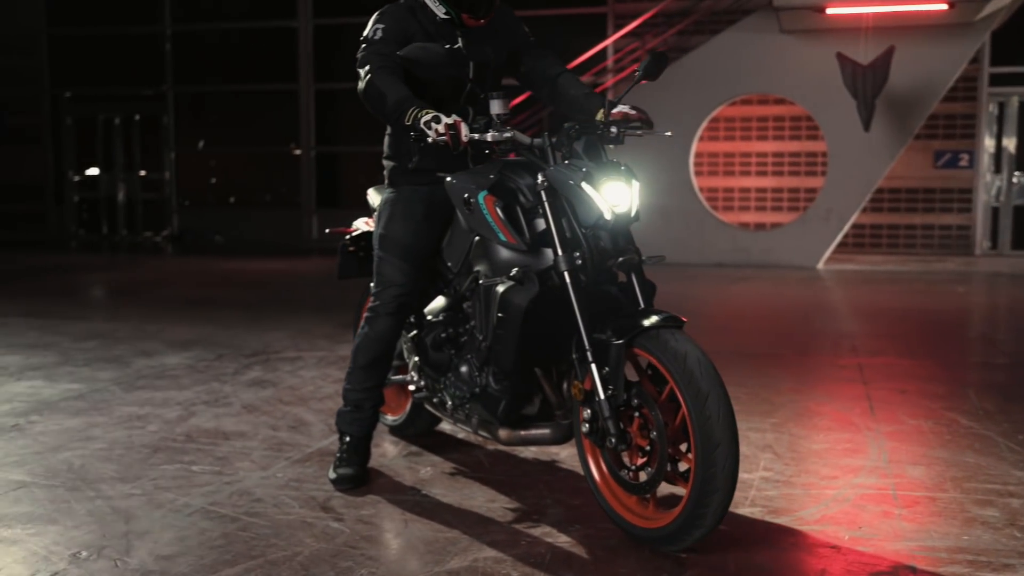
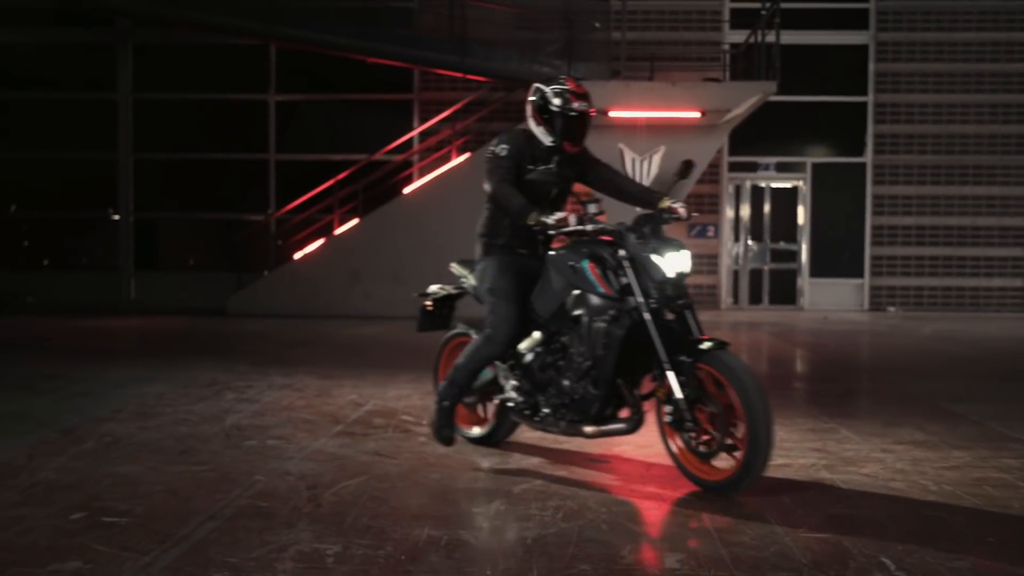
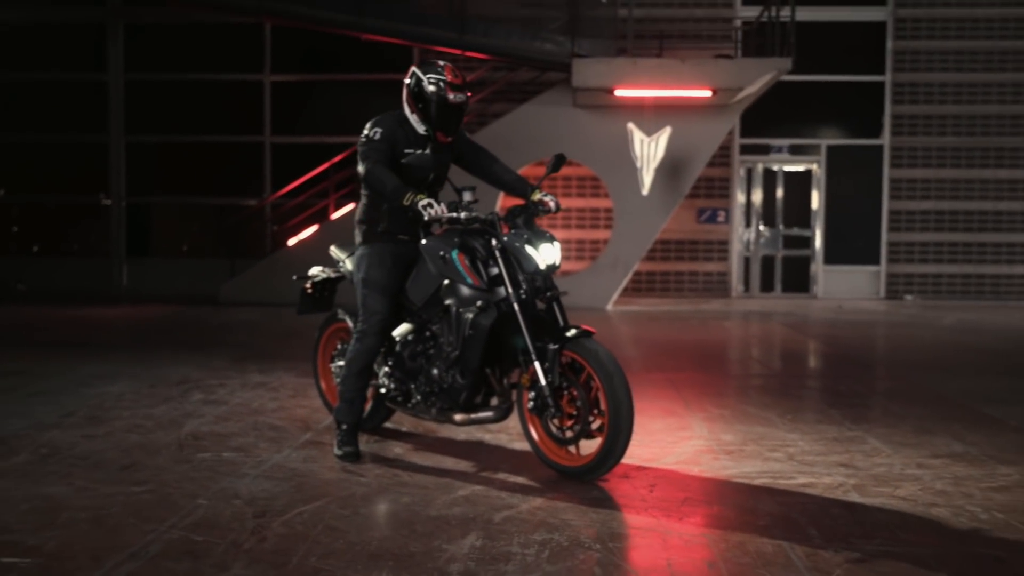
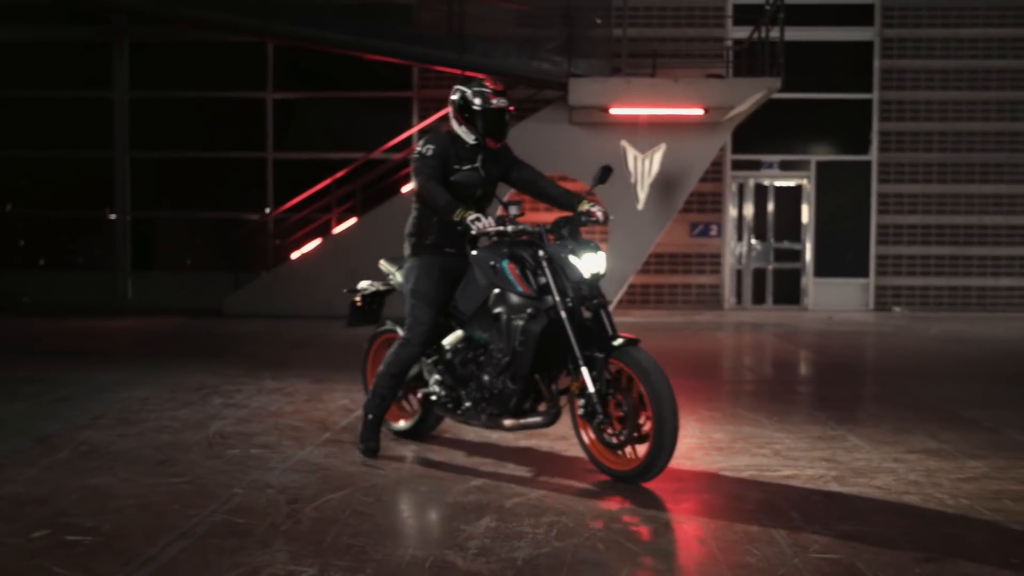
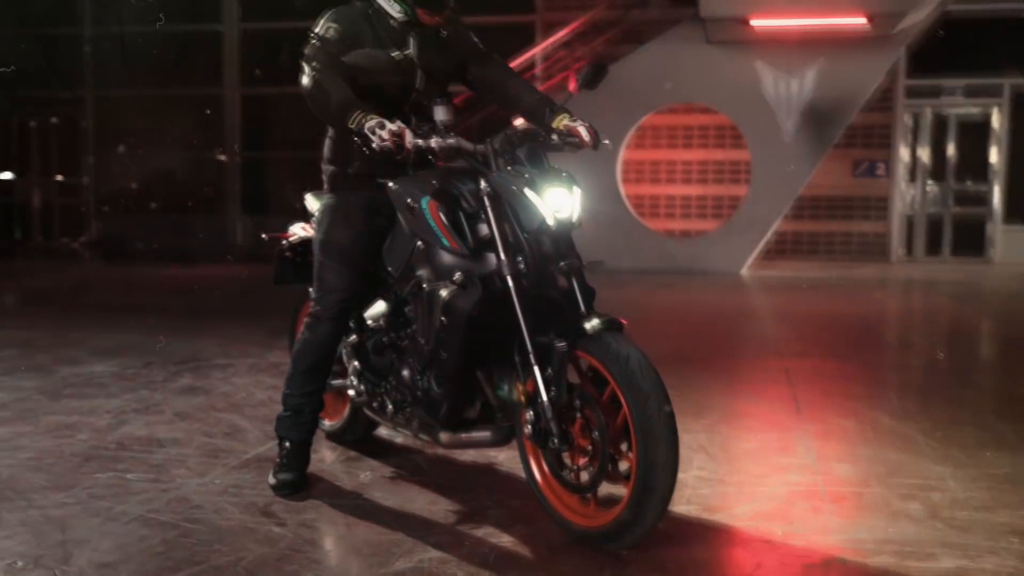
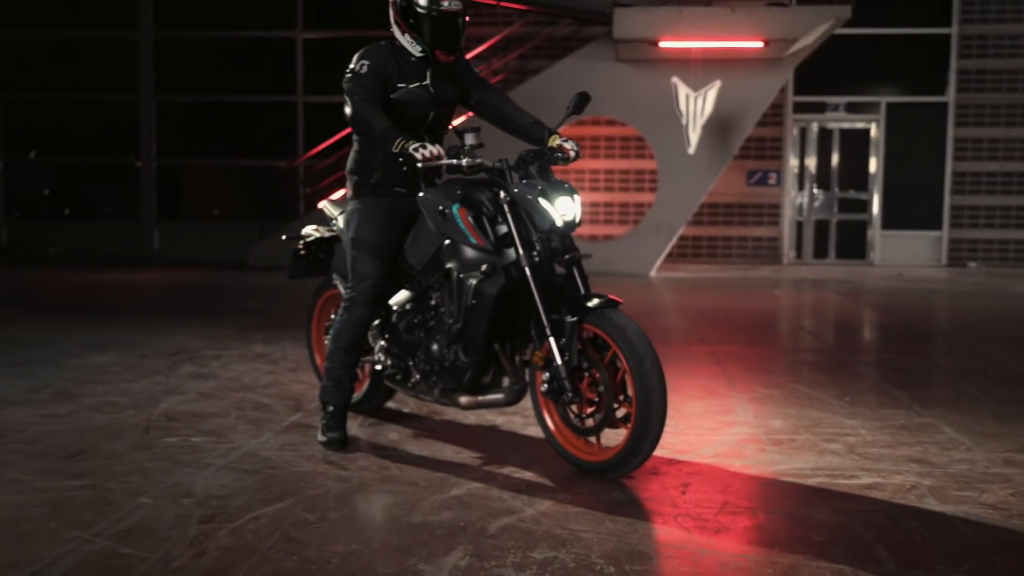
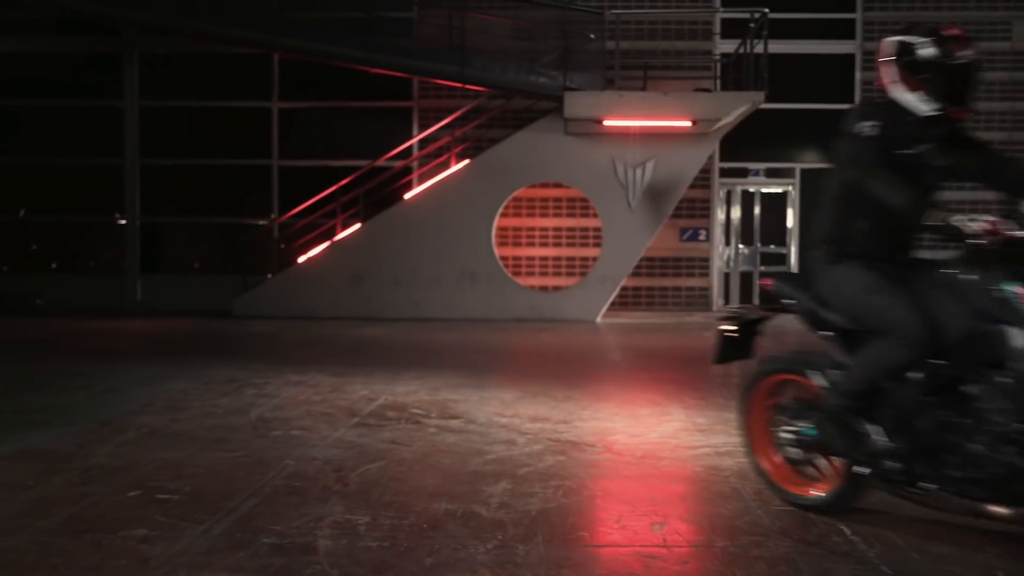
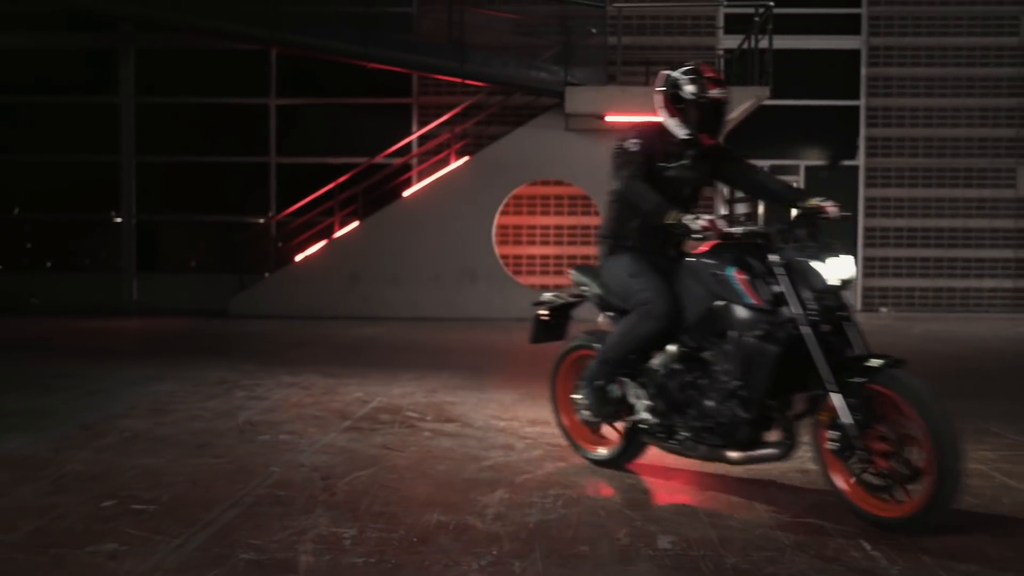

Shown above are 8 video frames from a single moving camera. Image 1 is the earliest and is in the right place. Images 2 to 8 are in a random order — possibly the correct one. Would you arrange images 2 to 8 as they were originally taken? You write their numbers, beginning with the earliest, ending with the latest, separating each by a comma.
5, 6, 3, 4, 2, 8, 7
